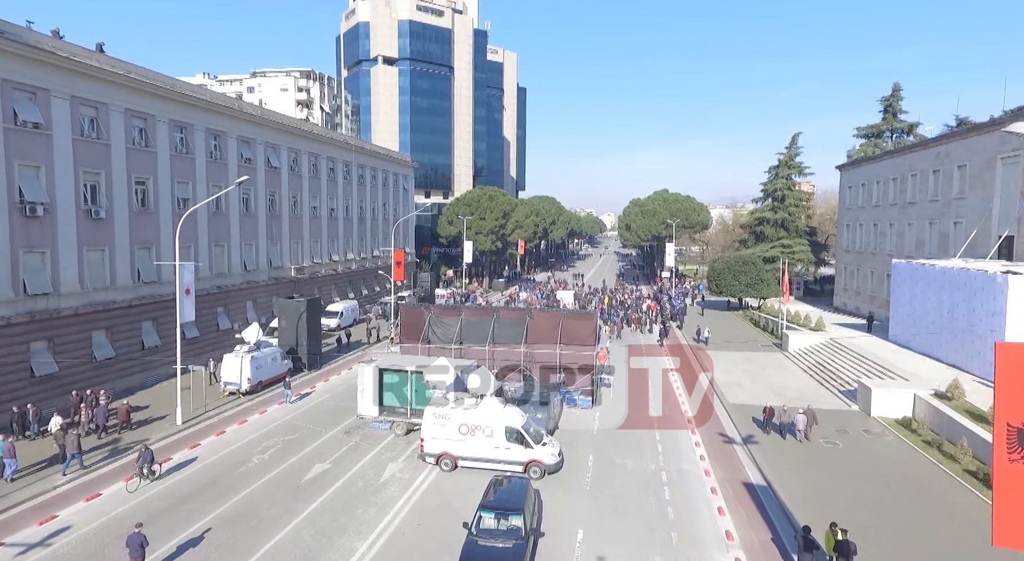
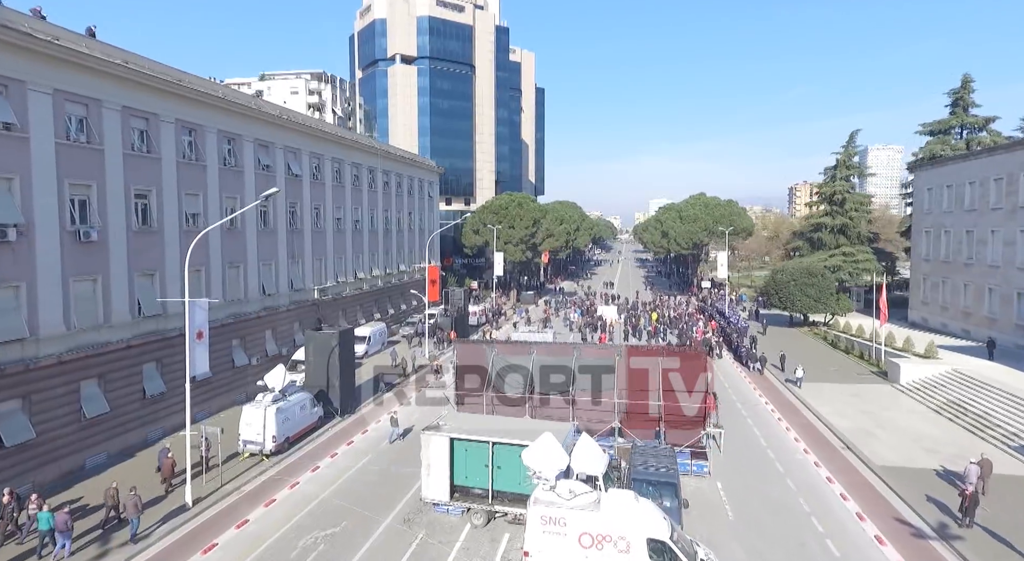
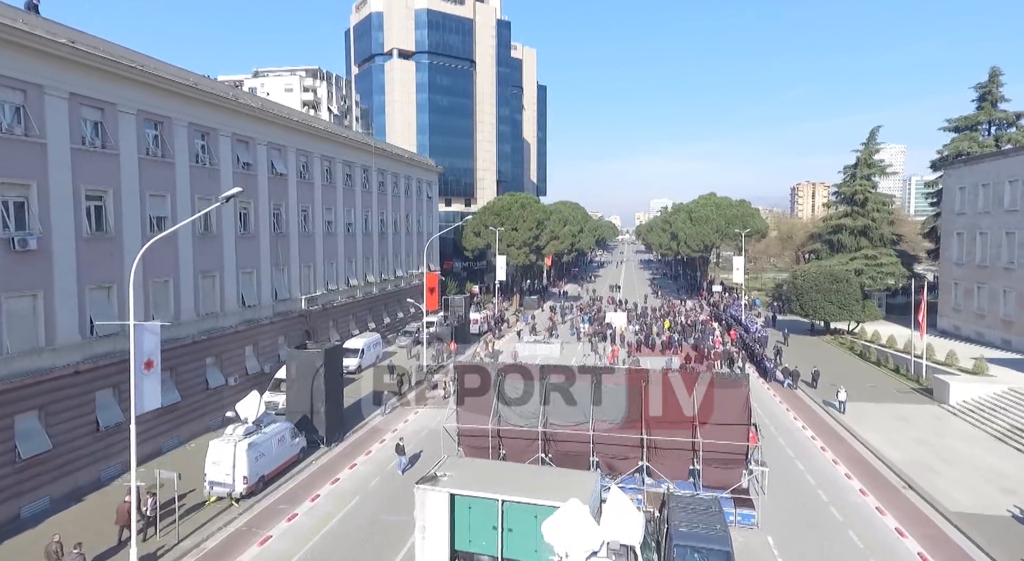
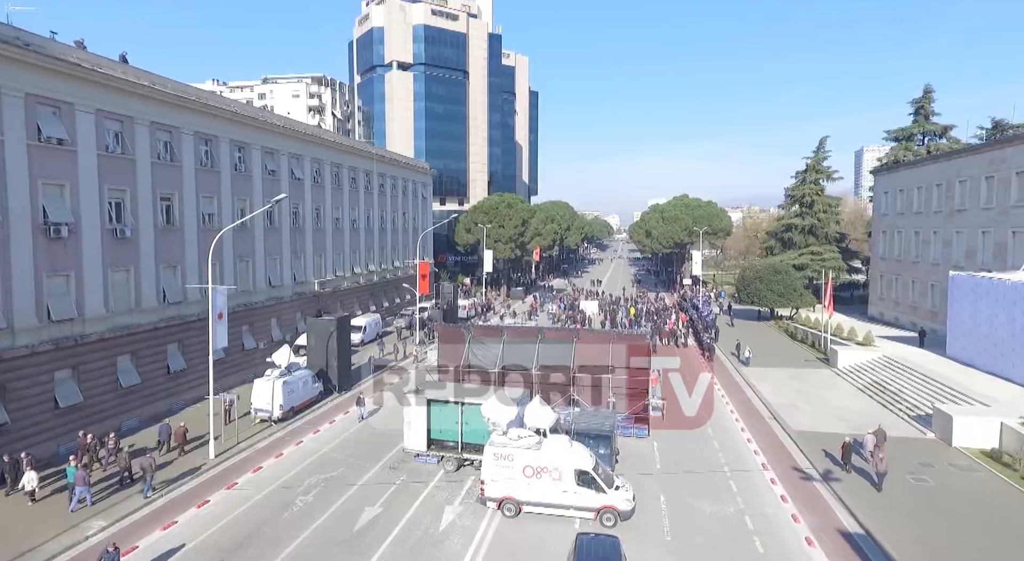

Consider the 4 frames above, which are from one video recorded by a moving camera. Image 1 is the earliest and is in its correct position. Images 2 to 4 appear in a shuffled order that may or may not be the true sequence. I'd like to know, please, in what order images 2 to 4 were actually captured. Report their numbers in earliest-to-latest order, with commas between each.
4, 2, 3
